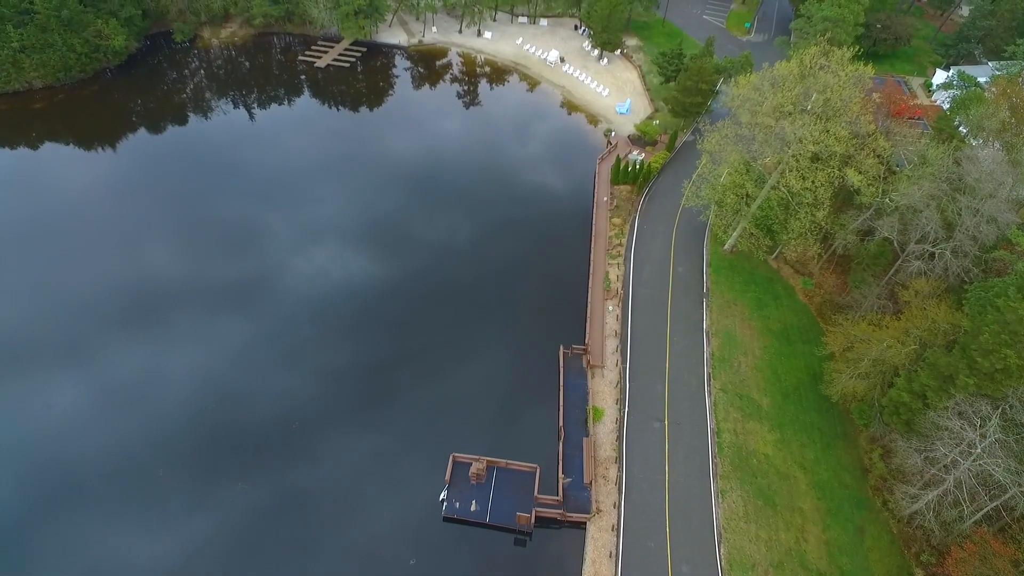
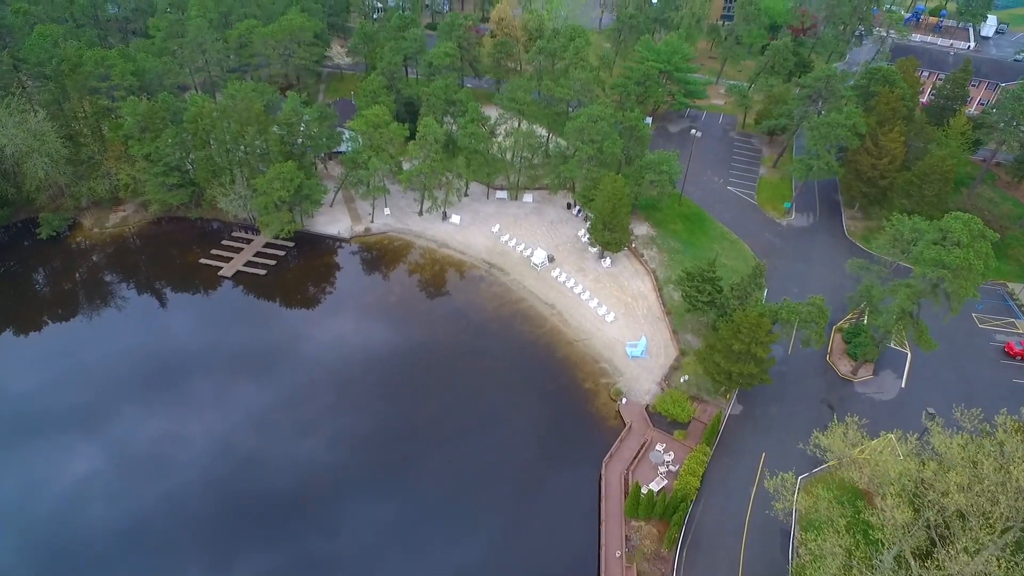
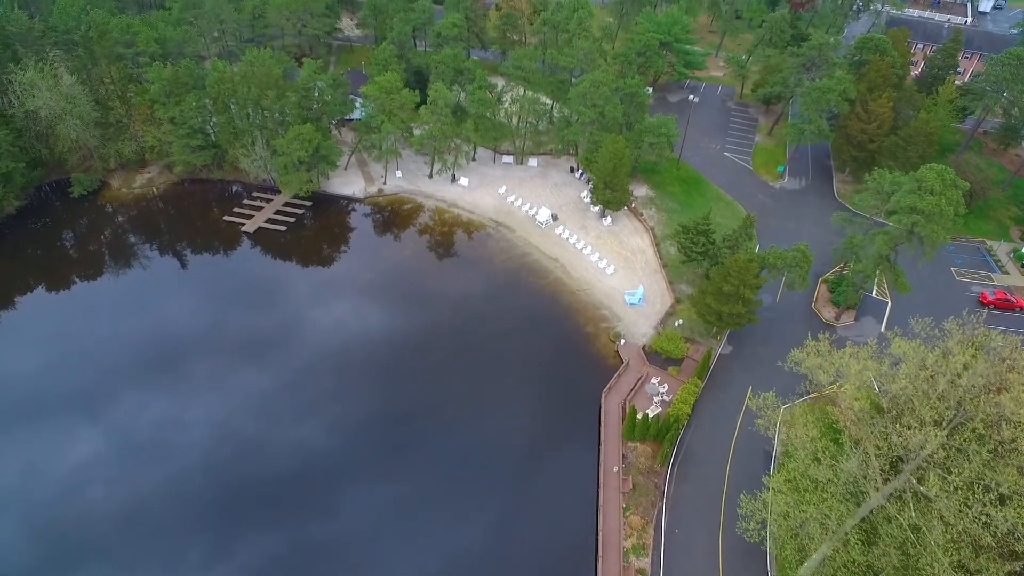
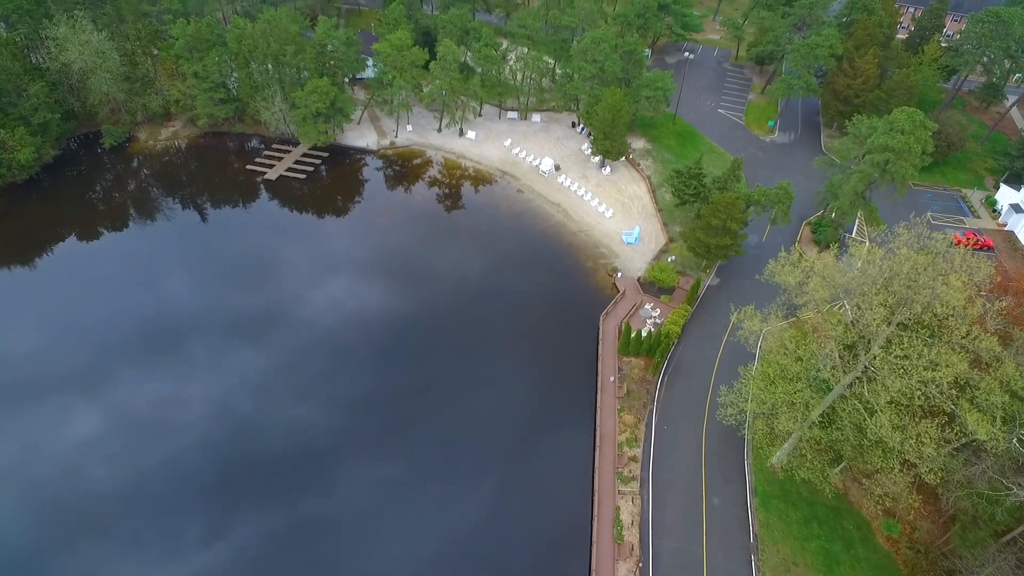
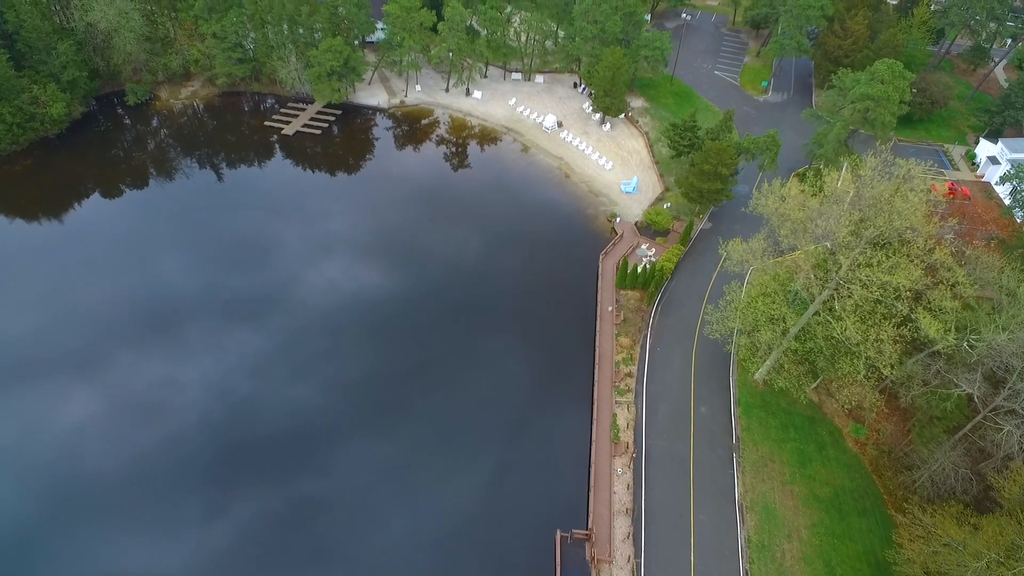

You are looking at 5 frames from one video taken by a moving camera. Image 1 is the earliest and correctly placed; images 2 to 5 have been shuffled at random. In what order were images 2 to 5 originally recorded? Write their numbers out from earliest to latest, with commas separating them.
5, 4, 3, 2
